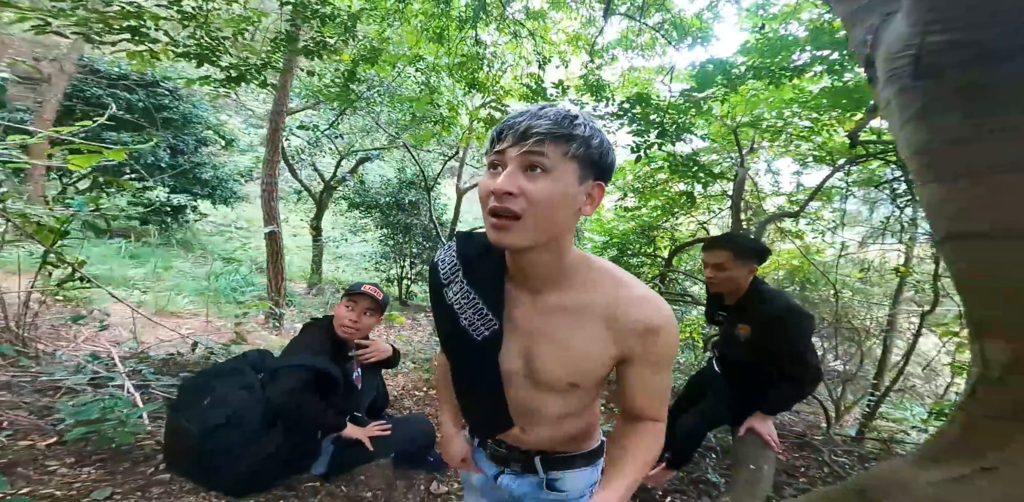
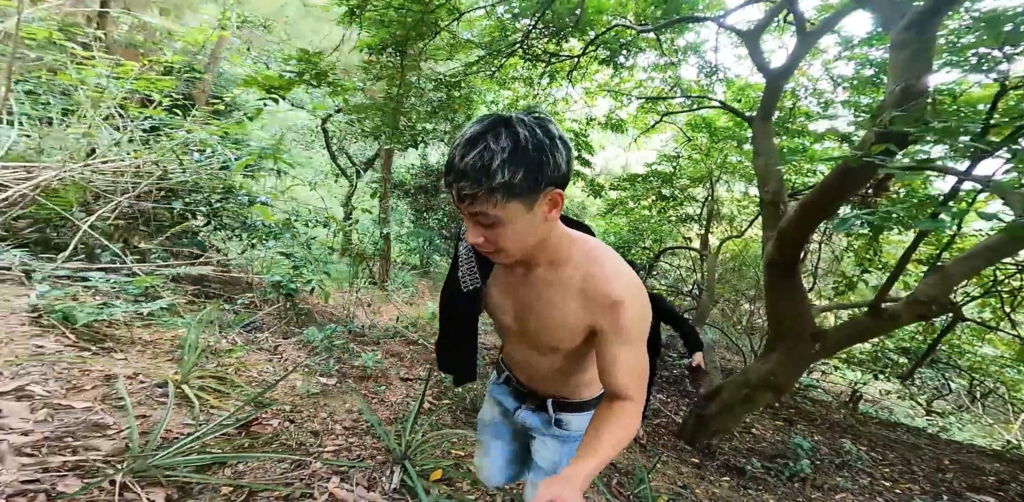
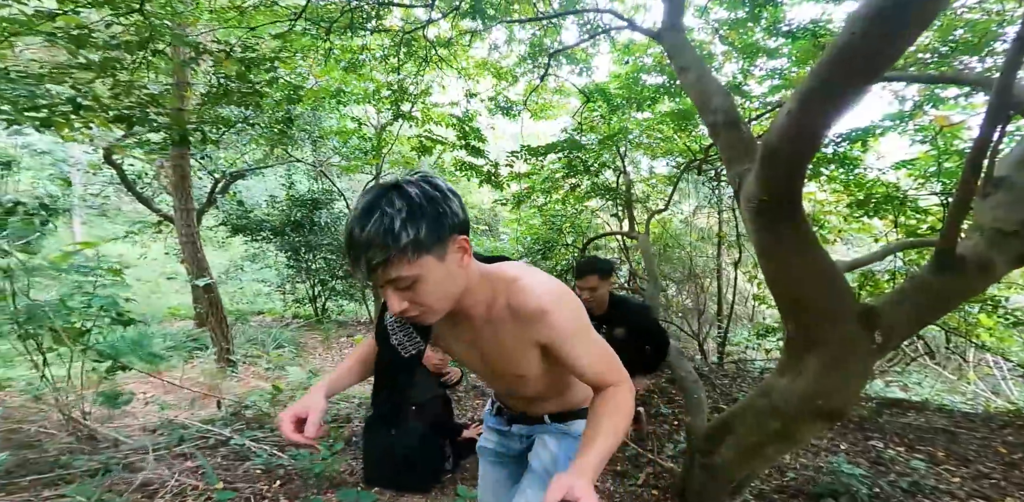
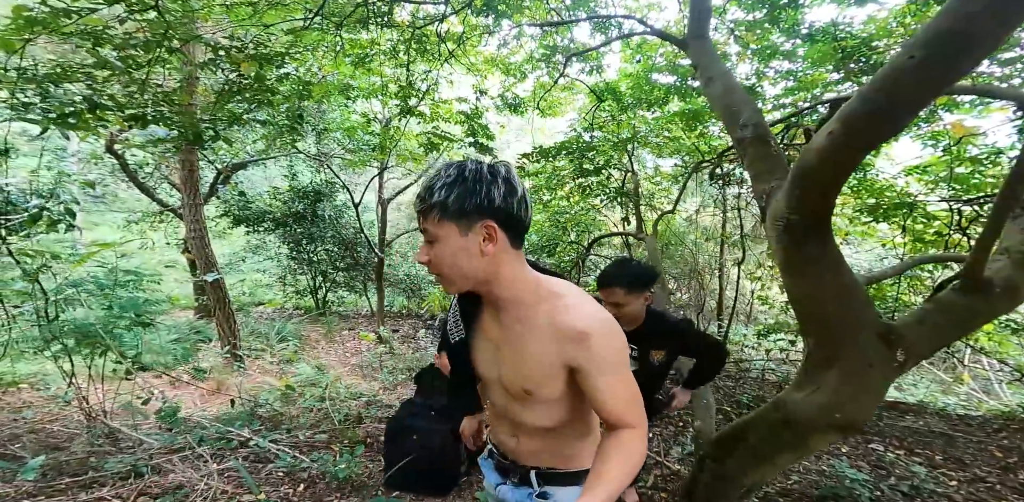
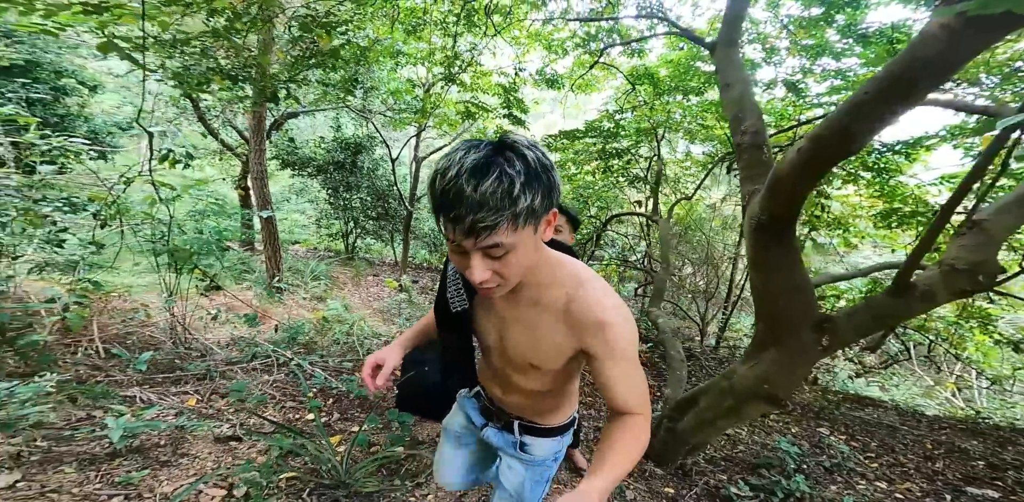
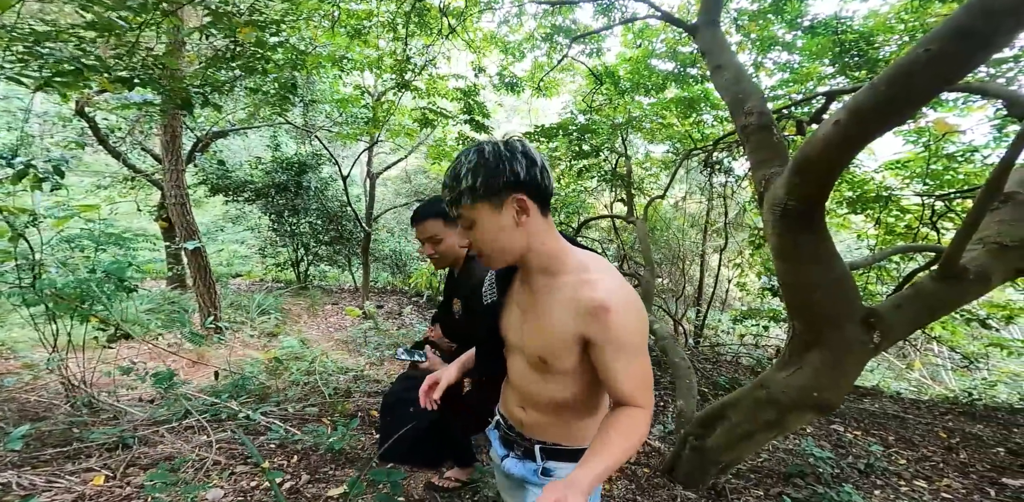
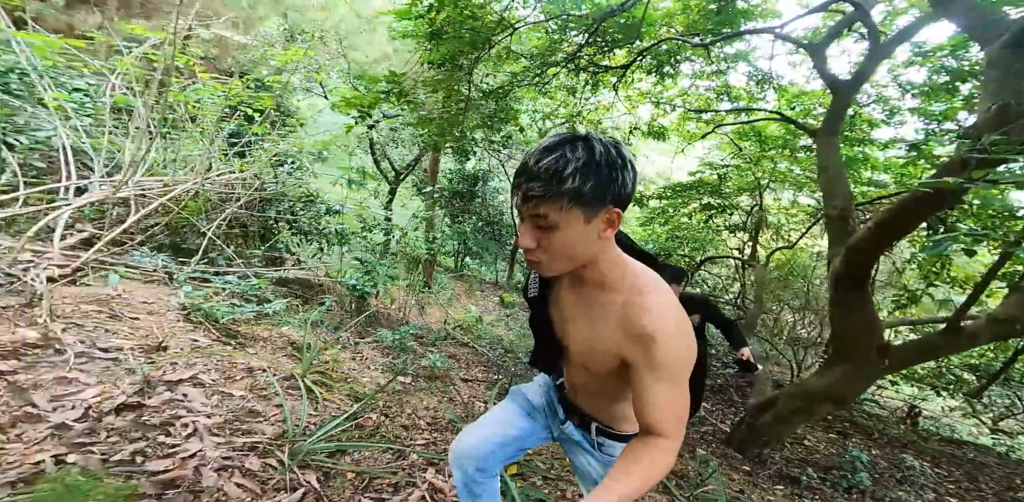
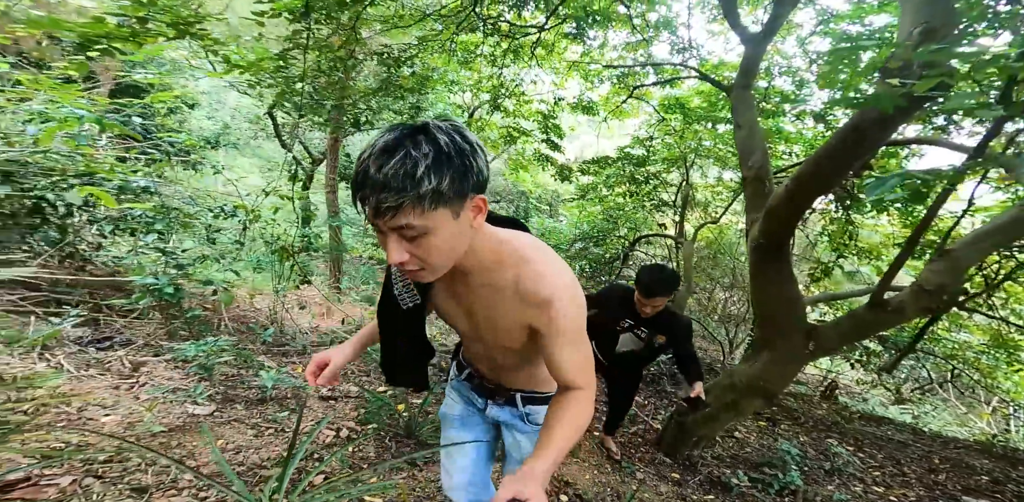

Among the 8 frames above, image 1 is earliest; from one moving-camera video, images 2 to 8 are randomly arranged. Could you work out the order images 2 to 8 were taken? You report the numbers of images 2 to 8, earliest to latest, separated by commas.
3, 4, 6, 5, 8, 2, 7
